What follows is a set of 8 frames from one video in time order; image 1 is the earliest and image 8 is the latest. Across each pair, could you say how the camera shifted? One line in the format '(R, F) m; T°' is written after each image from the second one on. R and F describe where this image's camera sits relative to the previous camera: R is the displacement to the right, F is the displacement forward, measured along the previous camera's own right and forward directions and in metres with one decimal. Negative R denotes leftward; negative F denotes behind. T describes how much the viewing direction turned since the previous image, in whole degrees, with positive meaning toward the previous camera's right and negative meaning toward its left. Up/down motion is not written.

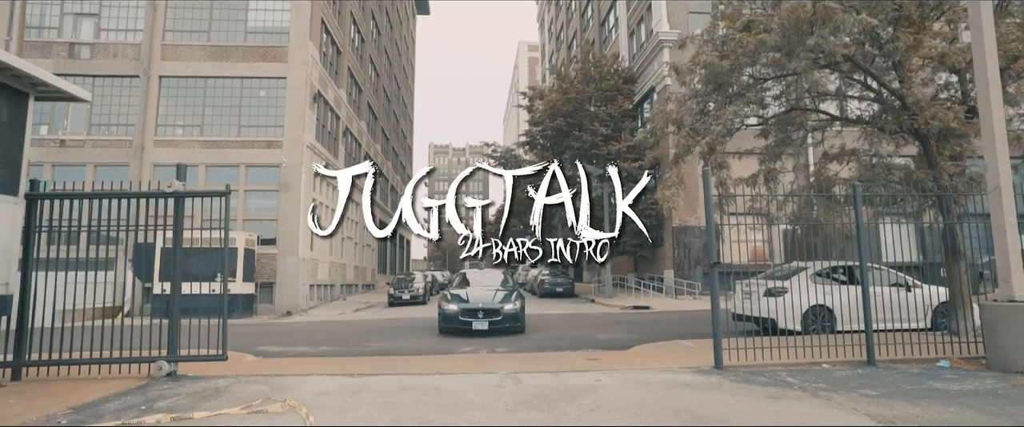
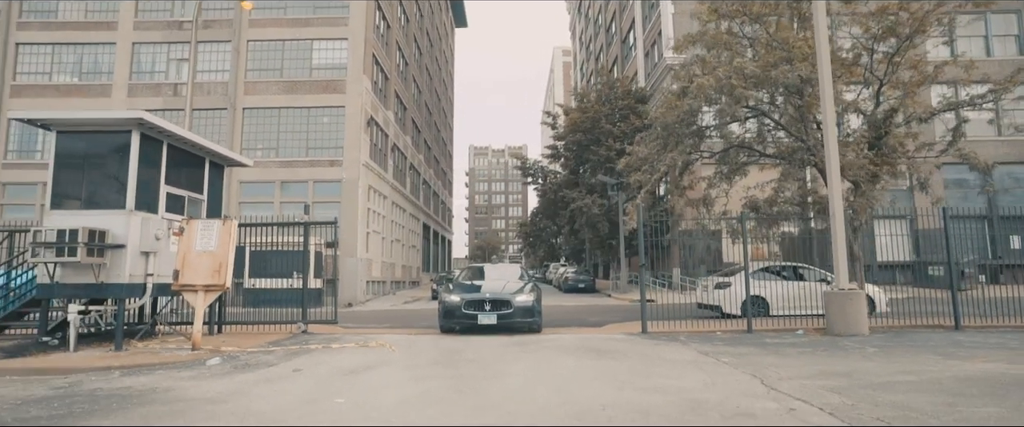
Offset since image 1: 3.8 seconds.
(+0.9, -4.1) m; -4°
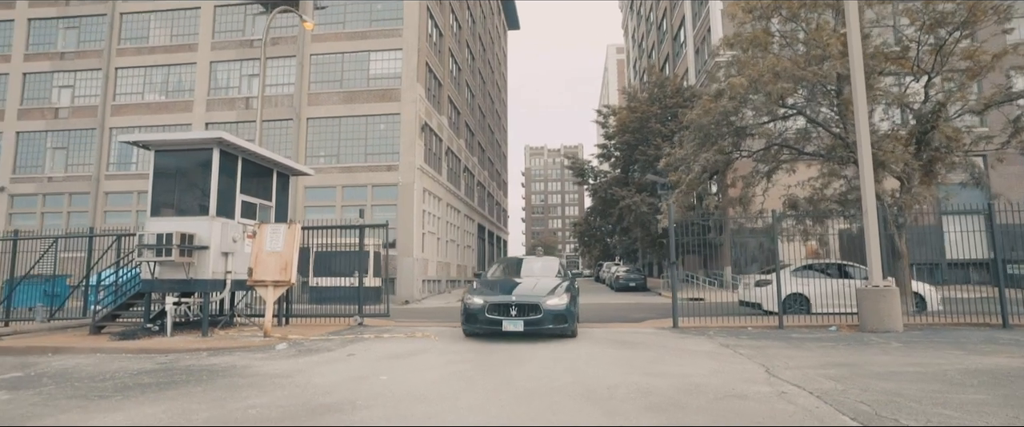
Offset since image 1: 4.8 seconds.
(+0.5, -0.8) m; -6°
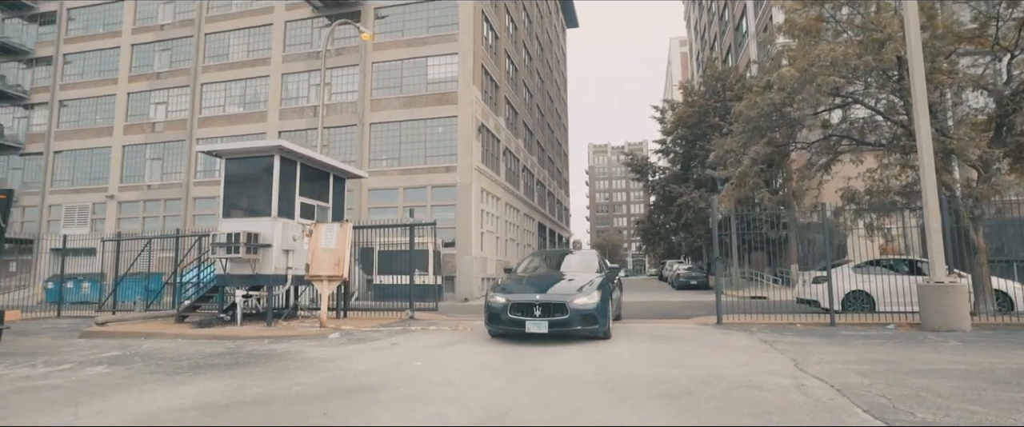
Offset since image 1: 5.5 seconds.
(+0.5, -0.3) m; -7°
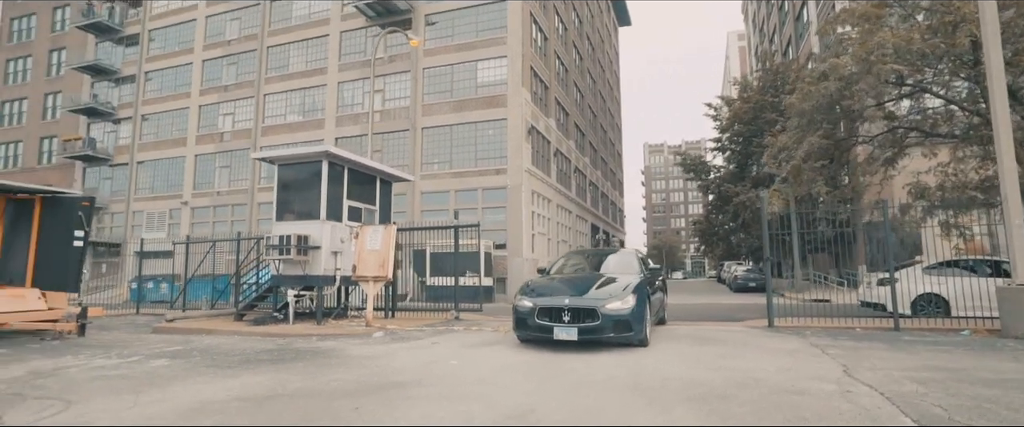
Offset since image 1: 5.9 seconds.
(+0.3, 0.0) m; -6°
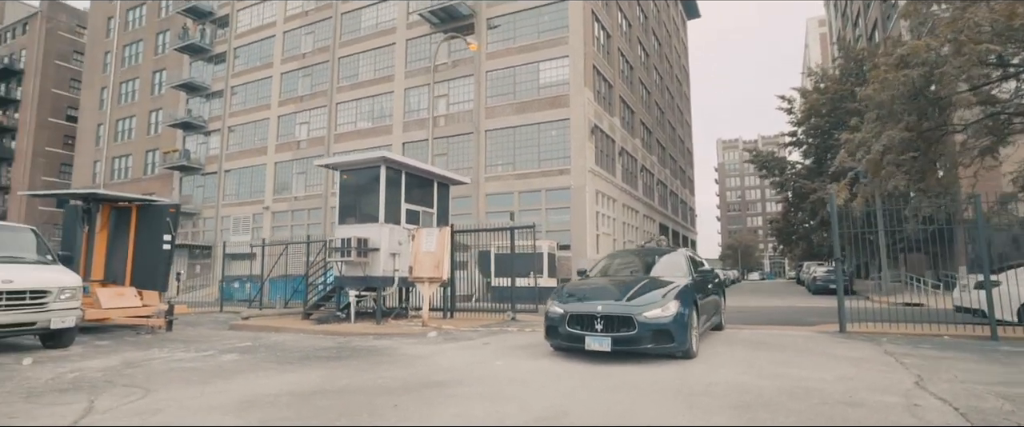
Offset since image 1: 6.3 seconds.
(+0.3, 0.0) m; -7°
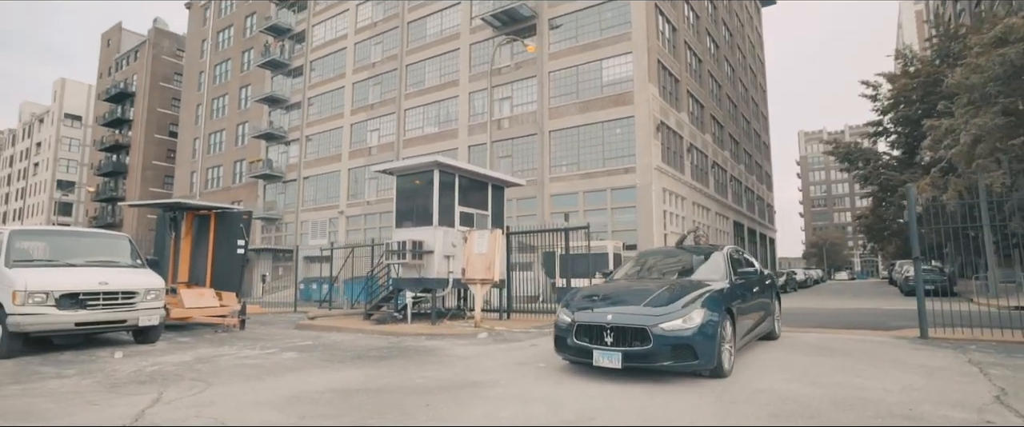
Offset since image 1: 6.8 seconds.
(+0.4, 0.0) m; -7°
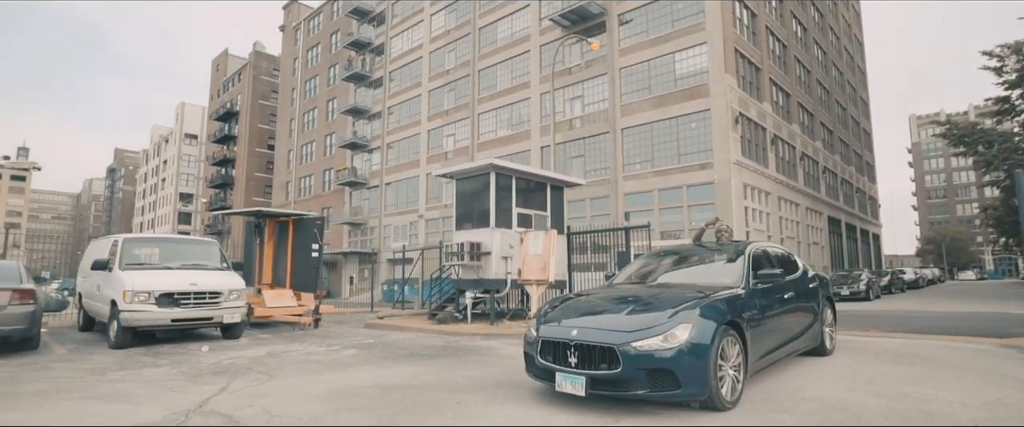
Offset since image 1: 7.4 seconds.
(+0.6, 0.0) m; -9°
